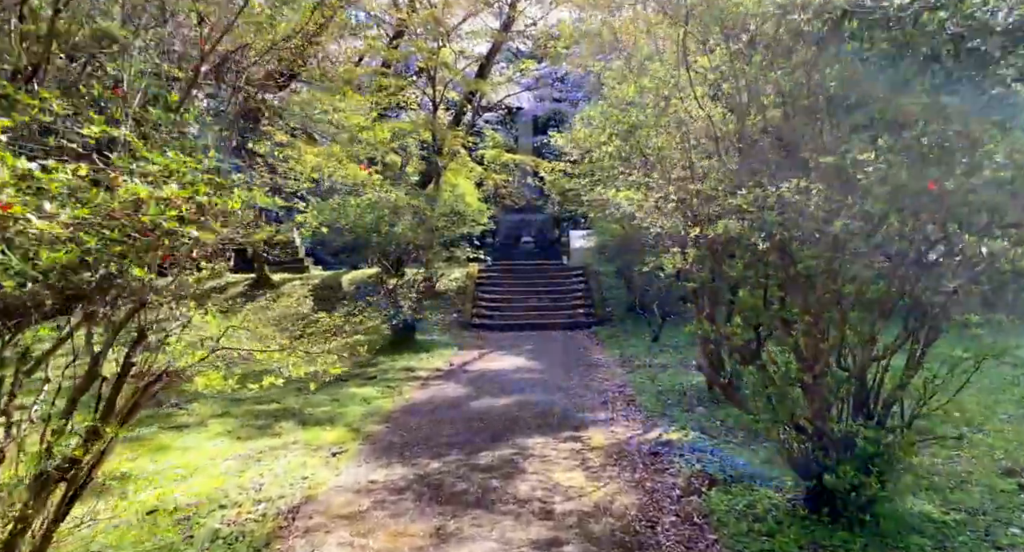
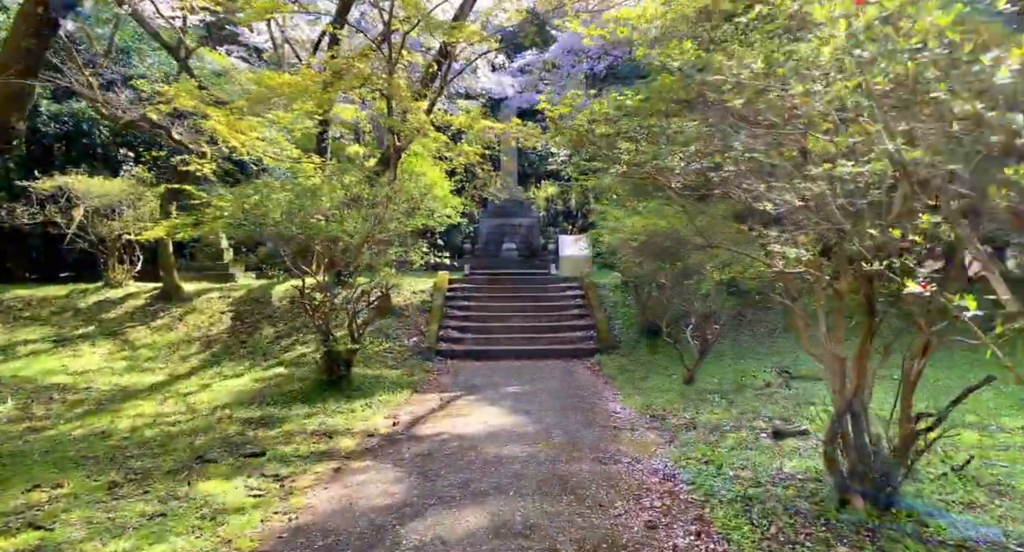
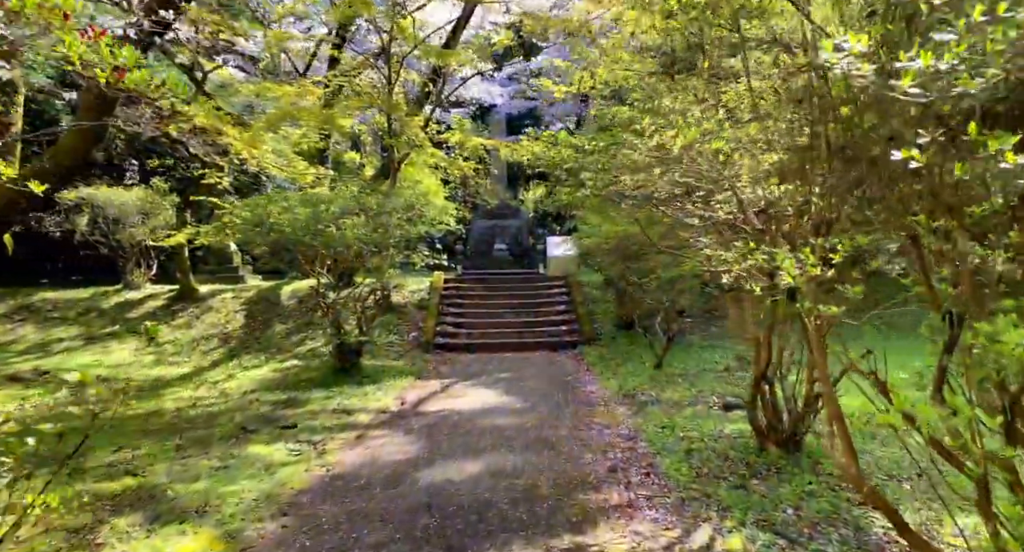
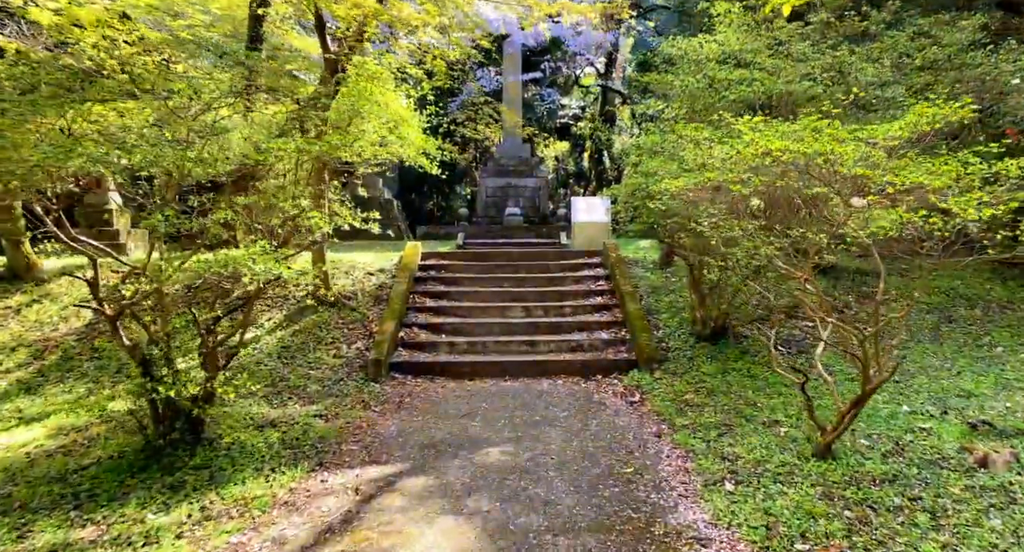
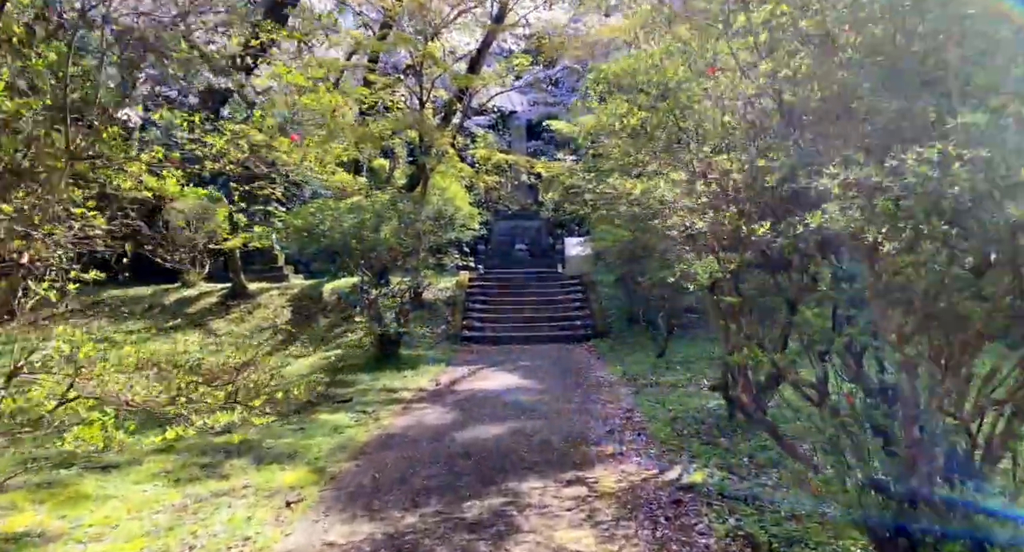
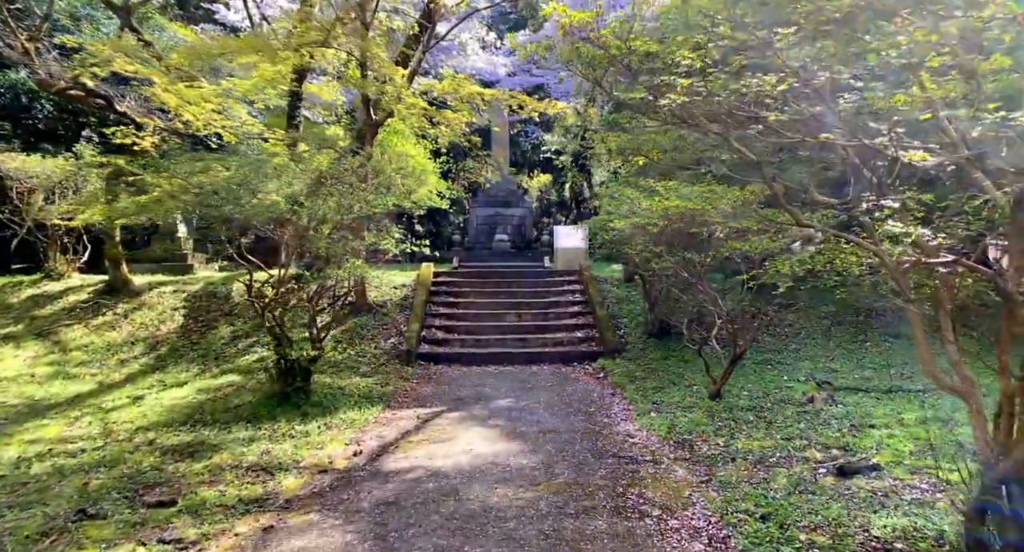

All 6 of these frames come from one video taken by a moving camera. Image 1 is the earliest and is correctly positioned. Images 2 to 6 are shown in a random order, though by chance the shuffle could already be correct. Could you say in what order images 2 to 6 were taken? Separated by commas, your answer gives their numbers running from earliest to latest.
5, 3, 2, 6, 4
